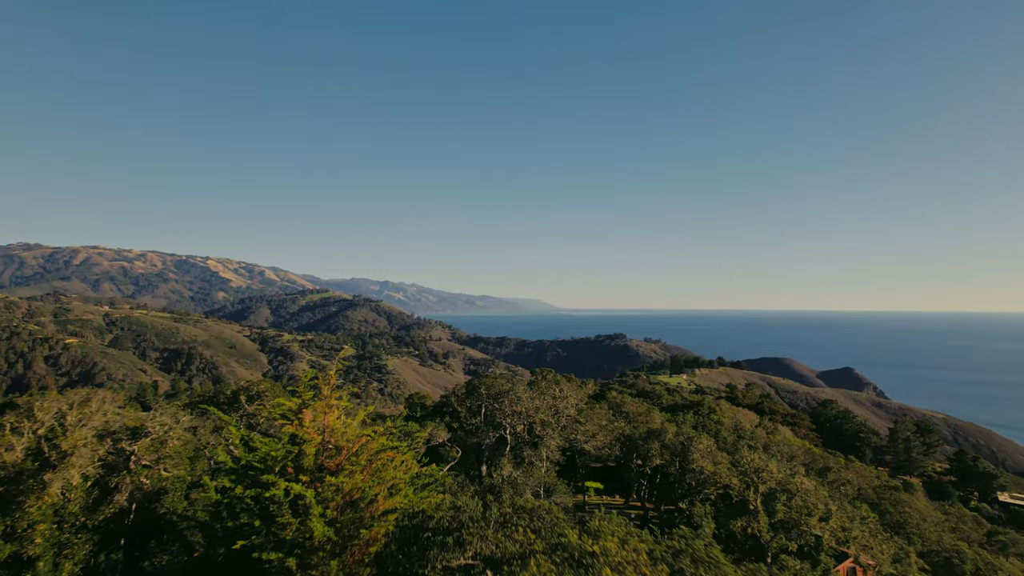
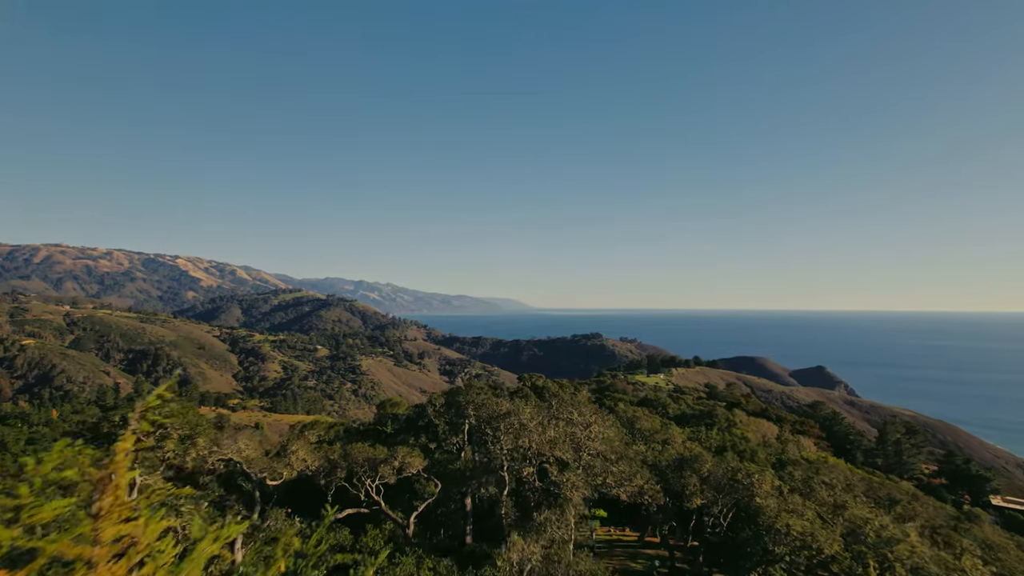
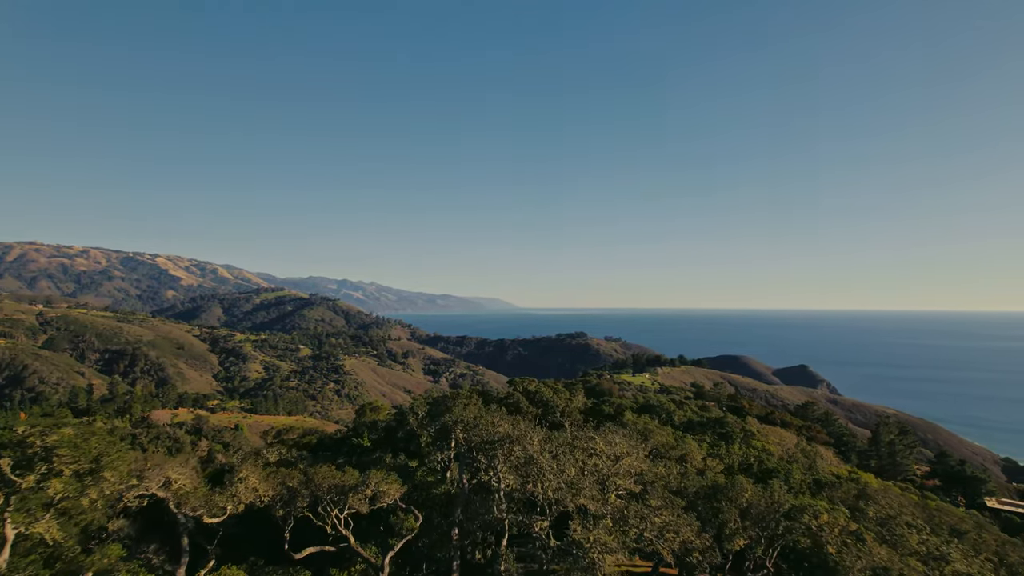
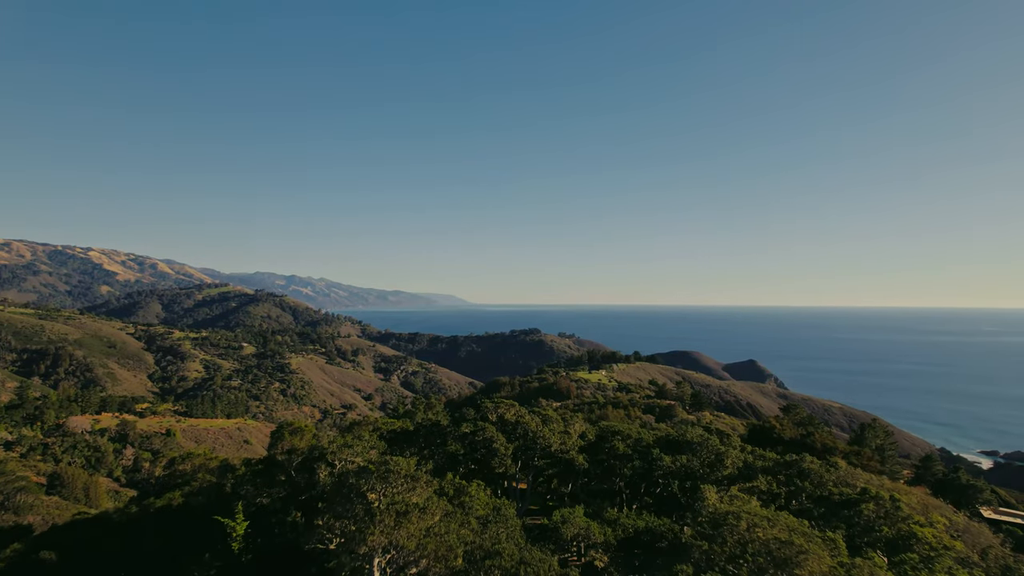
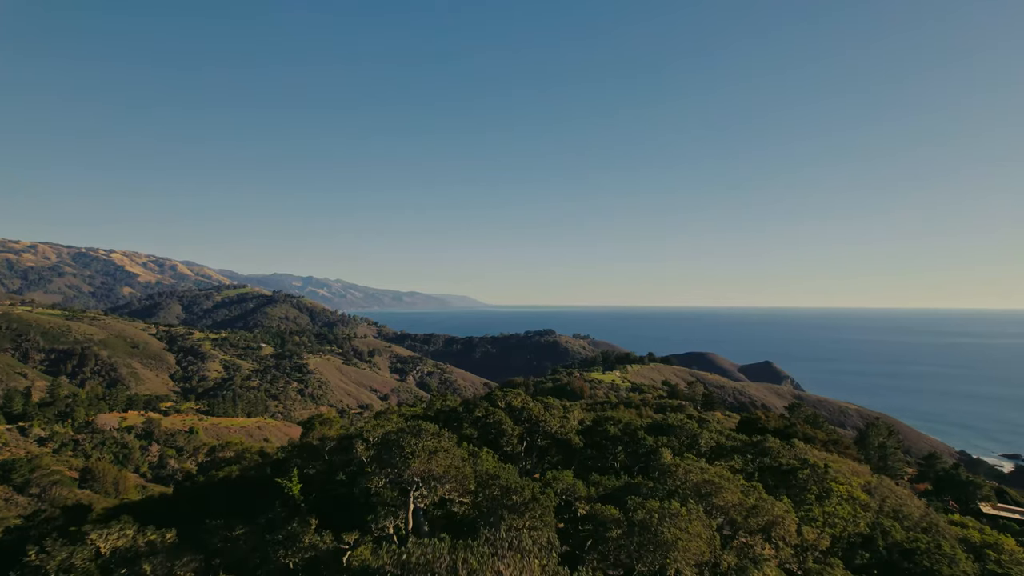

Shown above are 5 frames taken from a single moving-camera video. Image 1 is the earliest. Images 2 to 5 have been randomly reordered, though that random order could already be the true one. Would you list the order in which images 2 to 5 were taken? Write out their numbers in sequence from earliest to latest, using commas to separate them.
2, 3, 5, 4
